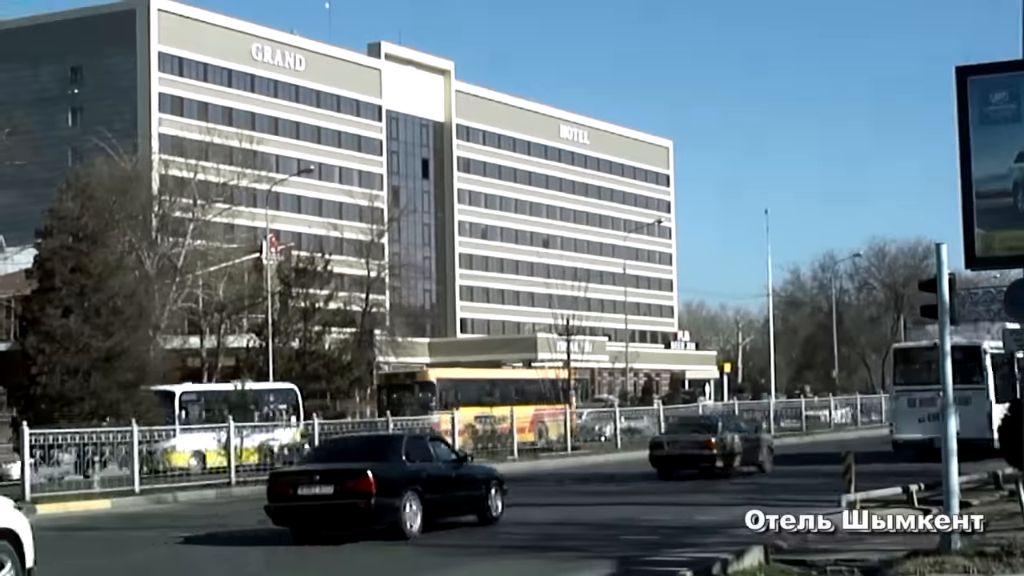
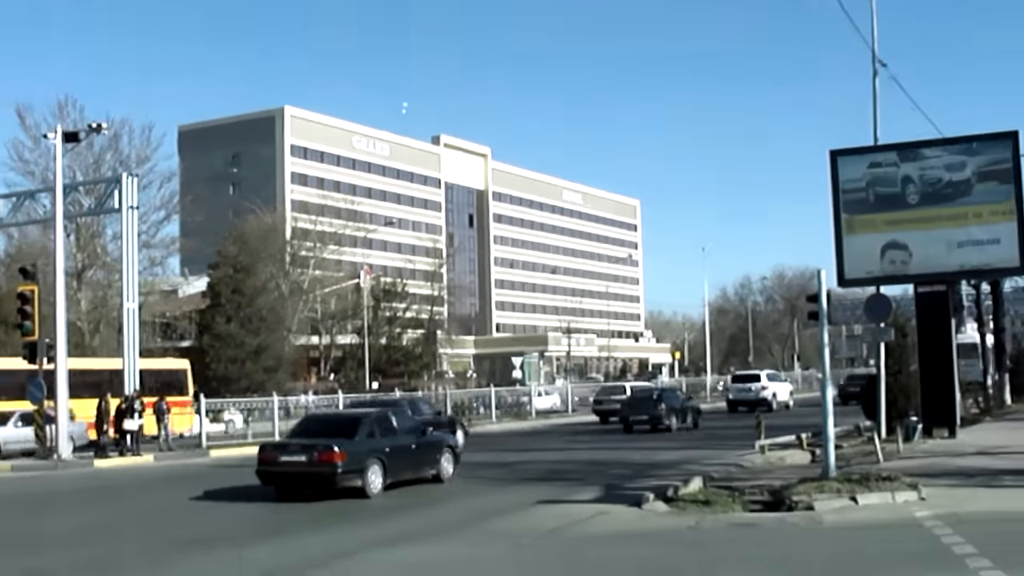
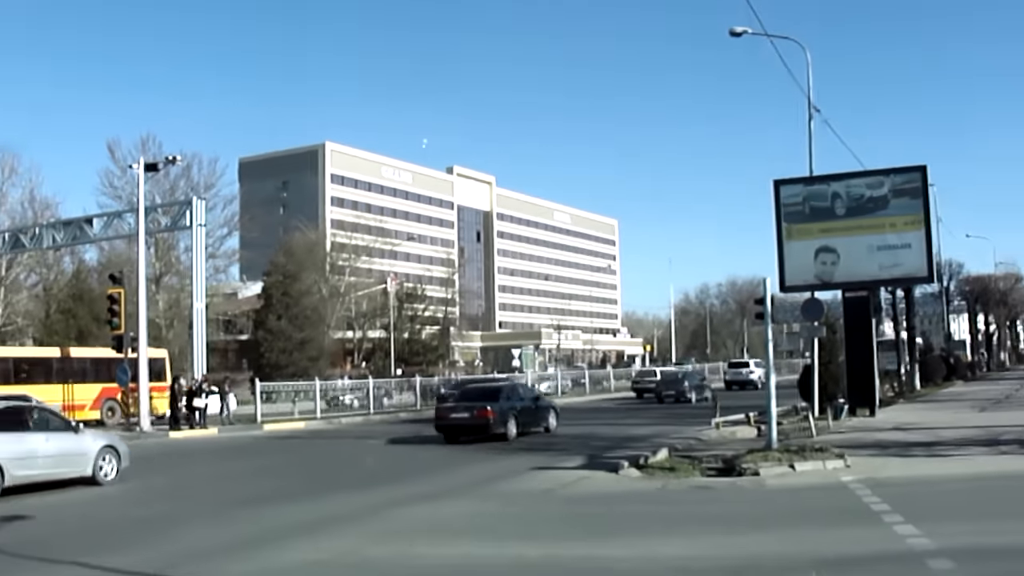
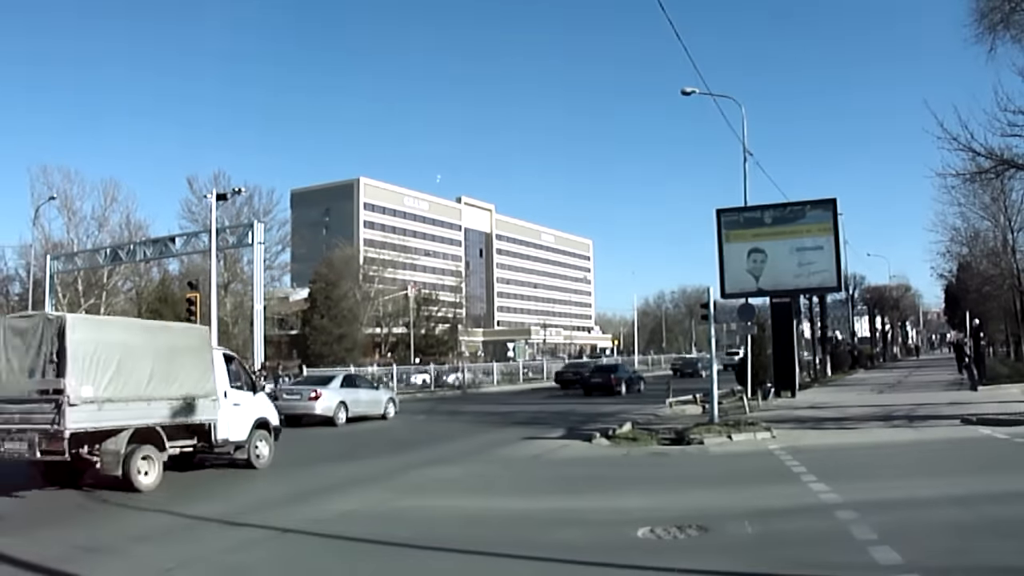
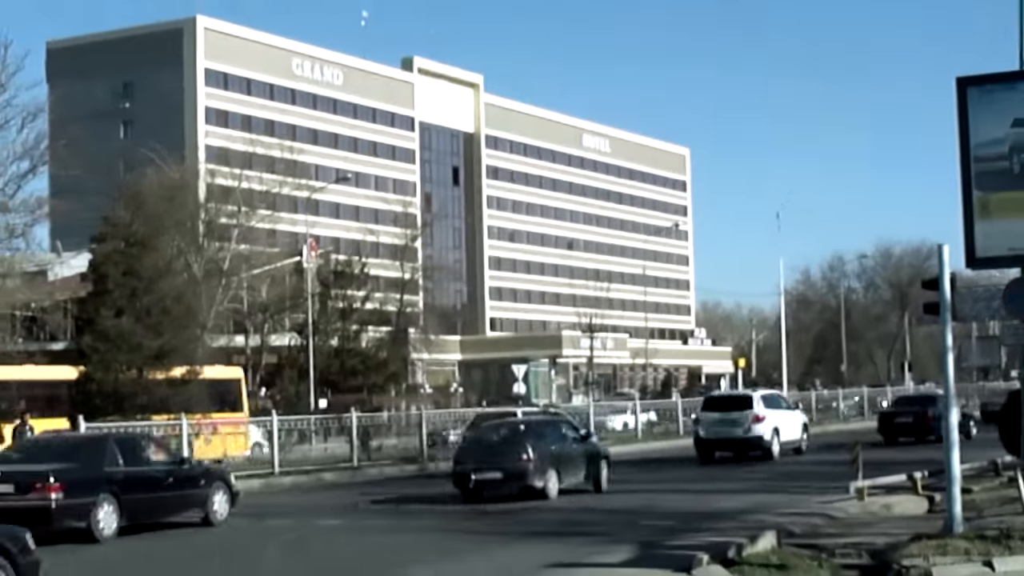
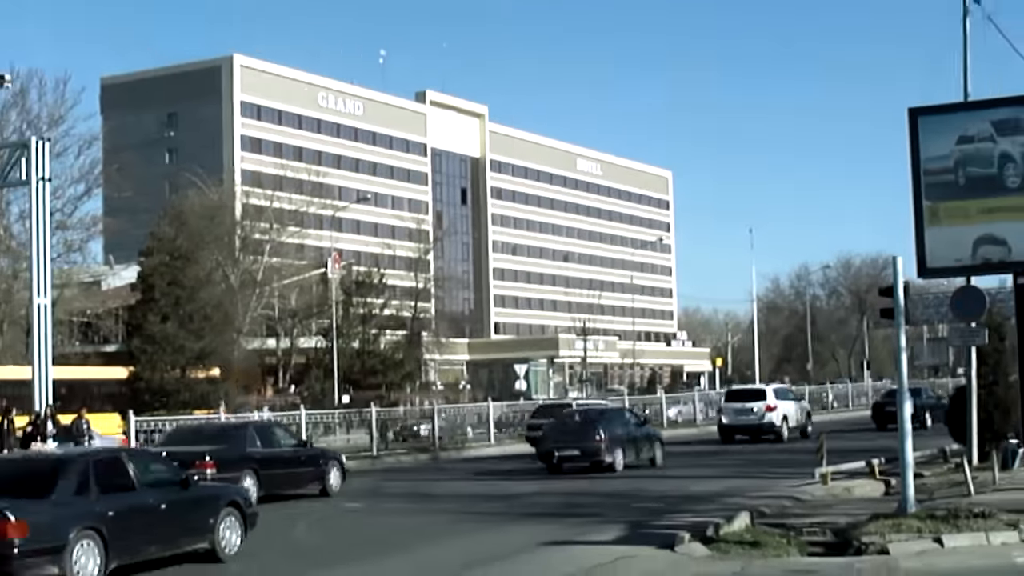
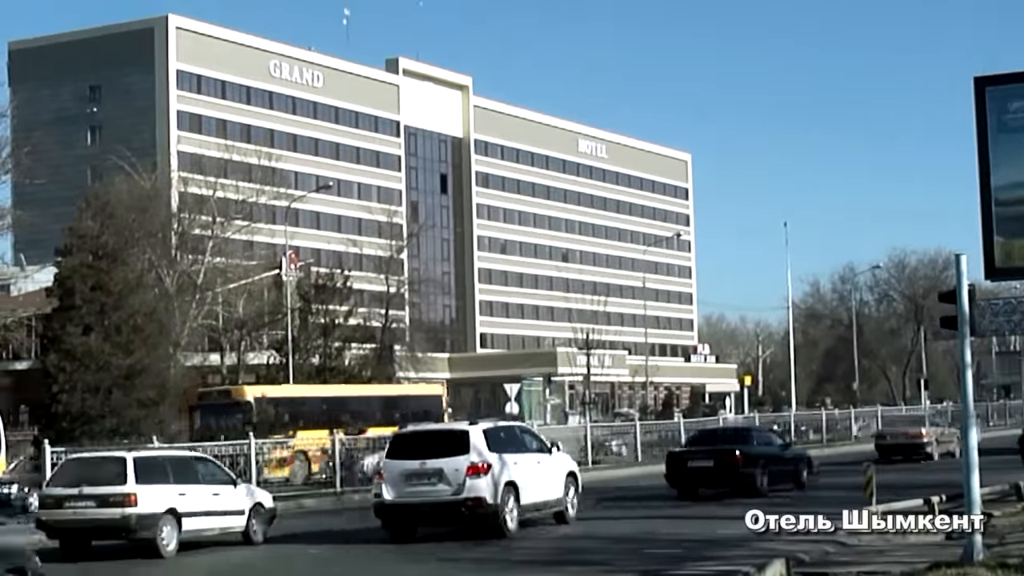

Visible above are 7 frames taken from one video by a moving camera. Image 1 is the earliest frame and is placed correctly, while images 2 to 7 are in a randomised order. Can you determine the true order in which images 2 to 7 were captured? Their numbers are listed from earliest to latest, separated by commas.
7, 5, 6, 2, 3, 4
